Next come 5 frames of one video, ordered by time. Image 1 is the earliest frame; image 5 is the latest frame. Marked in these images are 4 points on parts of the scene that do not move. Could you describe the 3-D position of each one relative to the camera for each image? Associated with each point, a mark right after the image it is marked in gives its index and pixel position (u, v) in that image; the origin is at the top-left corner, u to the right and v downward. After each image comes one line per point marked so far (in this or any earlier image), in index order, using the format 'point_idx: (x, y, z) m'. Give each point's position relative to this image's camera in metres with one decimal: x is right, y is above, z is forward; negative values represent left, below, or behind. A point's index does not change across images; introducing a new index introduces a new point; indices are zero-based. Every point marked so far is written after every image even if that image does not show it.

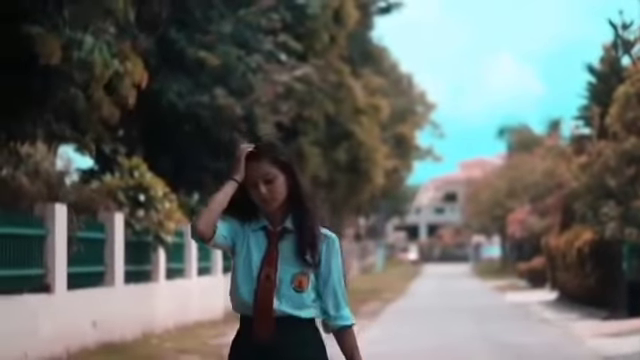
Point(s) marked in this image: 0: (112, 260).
0: (-2.7, -1.1, +18.1) m
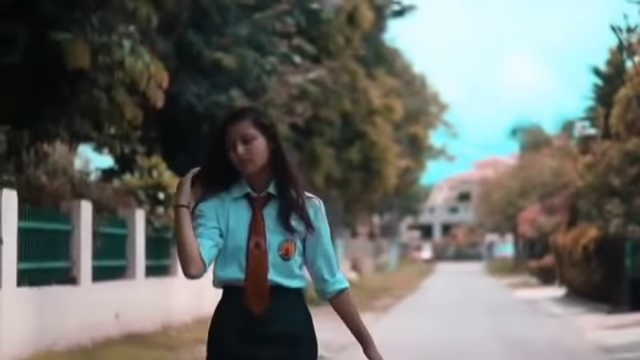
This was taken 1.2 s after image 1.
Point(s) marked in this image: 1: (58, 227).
0: (-2.5, -1.0, +19.0) m
1: (-2.9, -0.5, +15.6) m
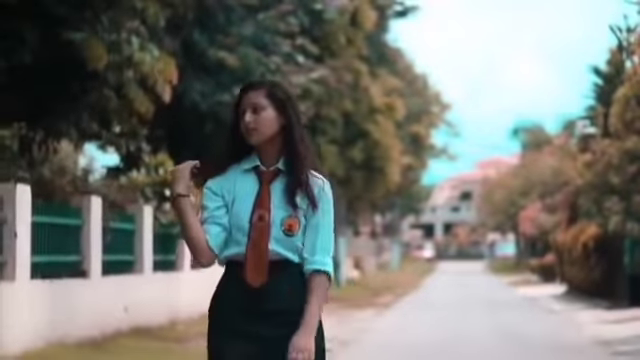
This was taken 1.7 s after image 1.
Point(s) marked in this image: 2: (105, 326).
0: (-2.5, -1.0, +19.4) m
1: (-2.9, -0.5, +16.0) m
2: (-2.6, -1.8, +16.9) m
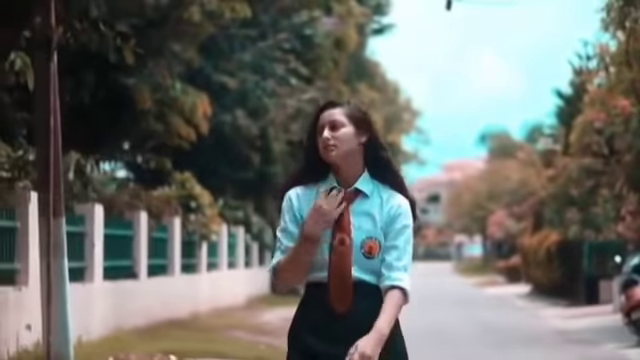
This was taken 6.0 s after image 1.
0: (-2.4, -1.2, +22.7) m
1: (-2.7, -0.7, +19.3) m
2: (-2.5, -2.0, +20.3) m
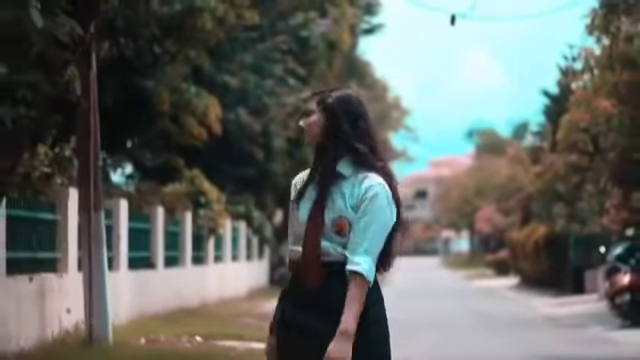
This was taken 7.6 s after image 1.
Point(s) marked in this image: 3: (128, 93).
0: (-2.4, -1.2, +24.2) m
1: (-2.6, -0.7, +20.7) m
2: (-2.4, -2.0, +21.7) m
3: (-2.7, +1.2, +19.7) m
